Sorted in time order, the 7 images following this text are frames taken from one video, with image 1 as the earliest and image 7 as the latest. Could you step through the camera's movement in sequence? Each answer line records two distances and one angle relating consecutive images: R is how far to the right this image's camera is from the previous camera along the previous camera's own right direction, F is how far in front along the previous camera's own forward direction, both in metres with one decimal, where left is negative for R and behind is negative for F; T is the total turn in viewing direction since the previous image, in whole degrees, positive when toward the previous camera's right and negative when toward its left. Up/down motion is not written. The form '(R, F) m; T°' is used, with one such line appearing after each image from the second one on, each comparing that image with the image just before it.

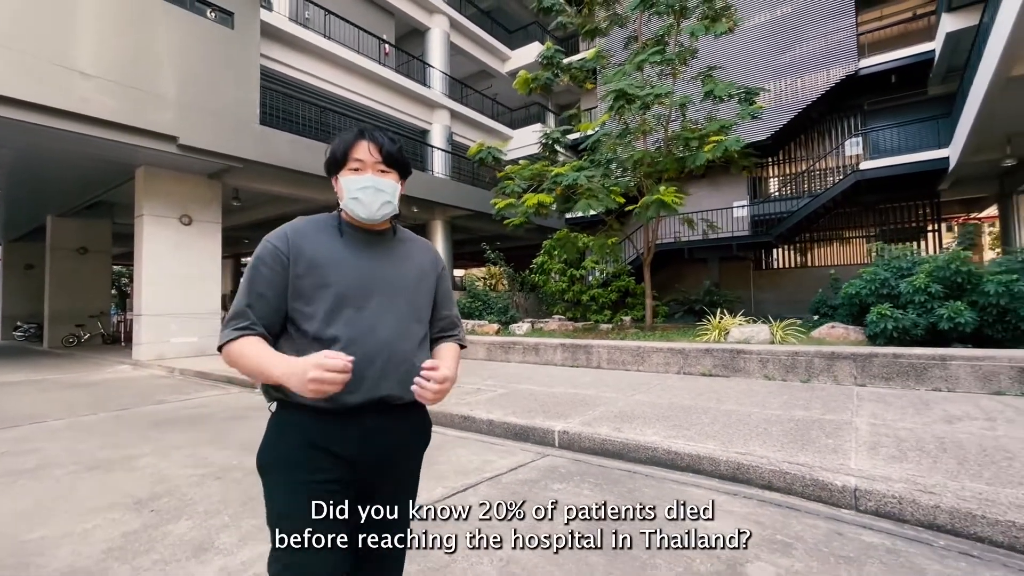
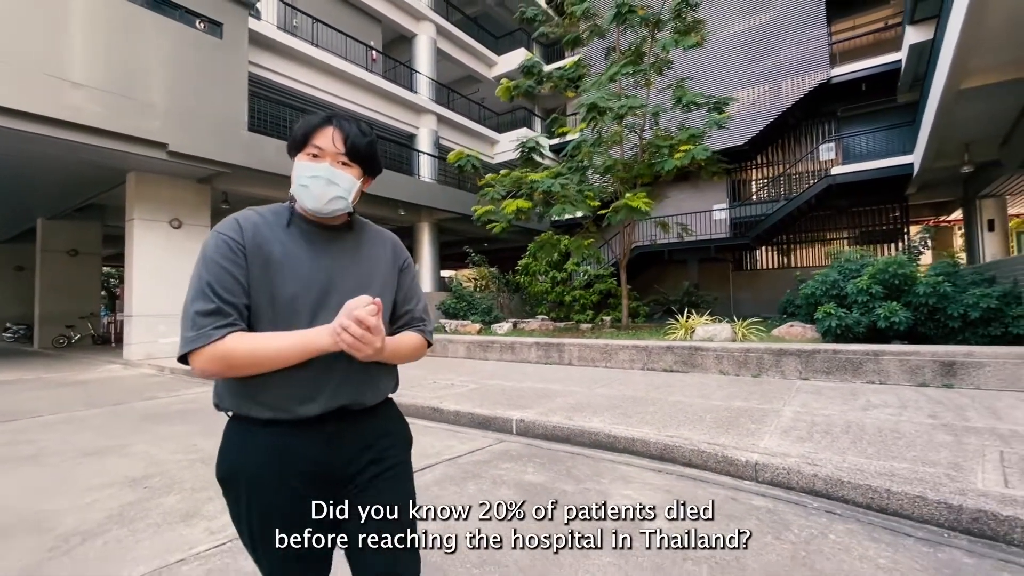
(+0.3, -0.4) m; +1°
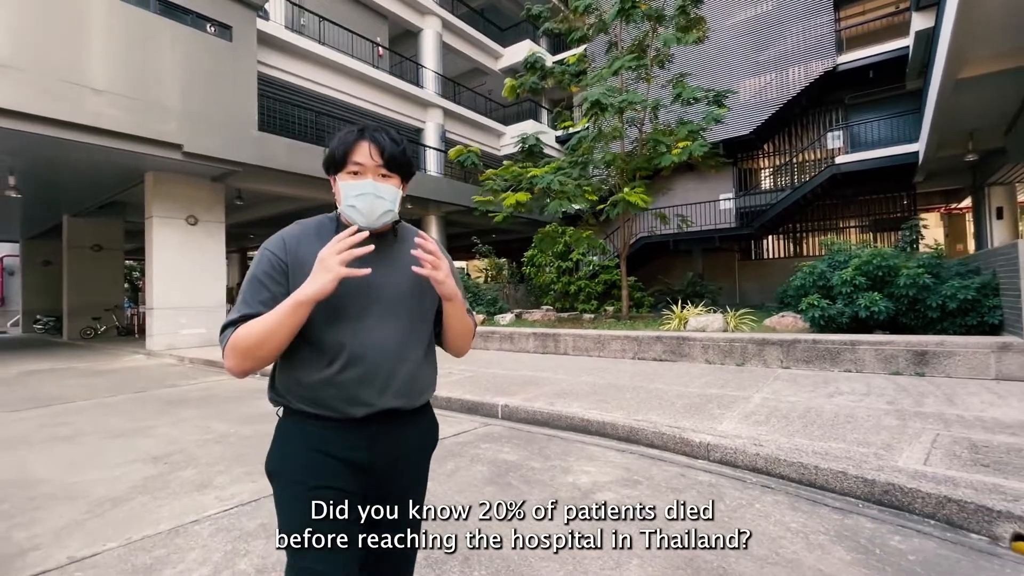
(+0.2, -0.3) m; -2°
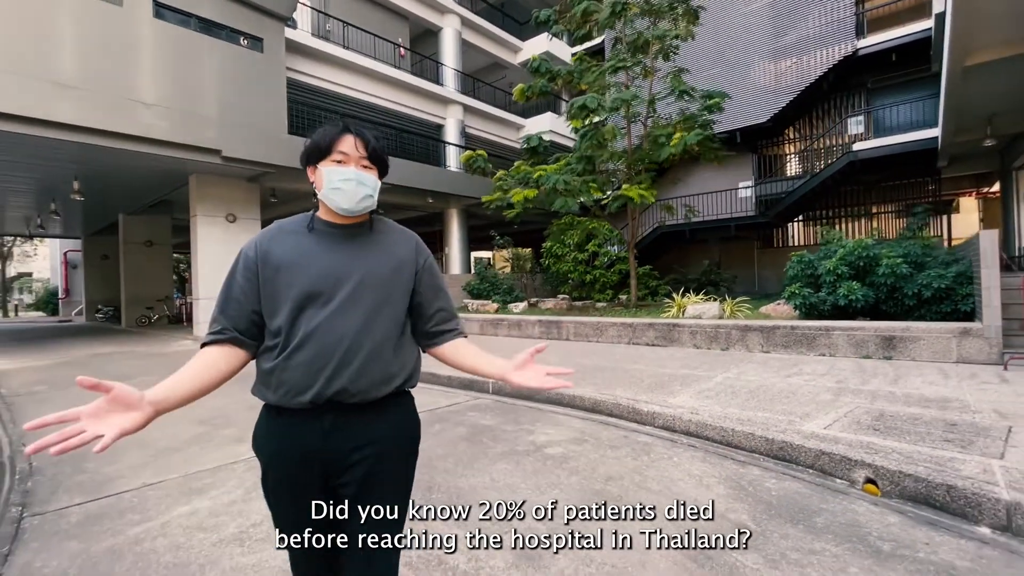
(+0.4, -0.6) m; -4°
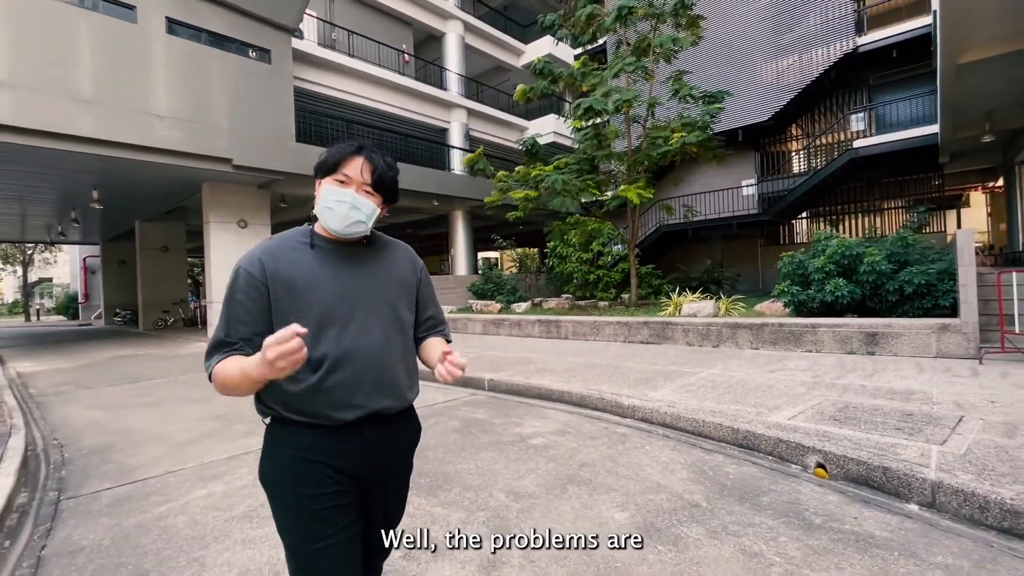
(+0.2, -0.3) m; -1°
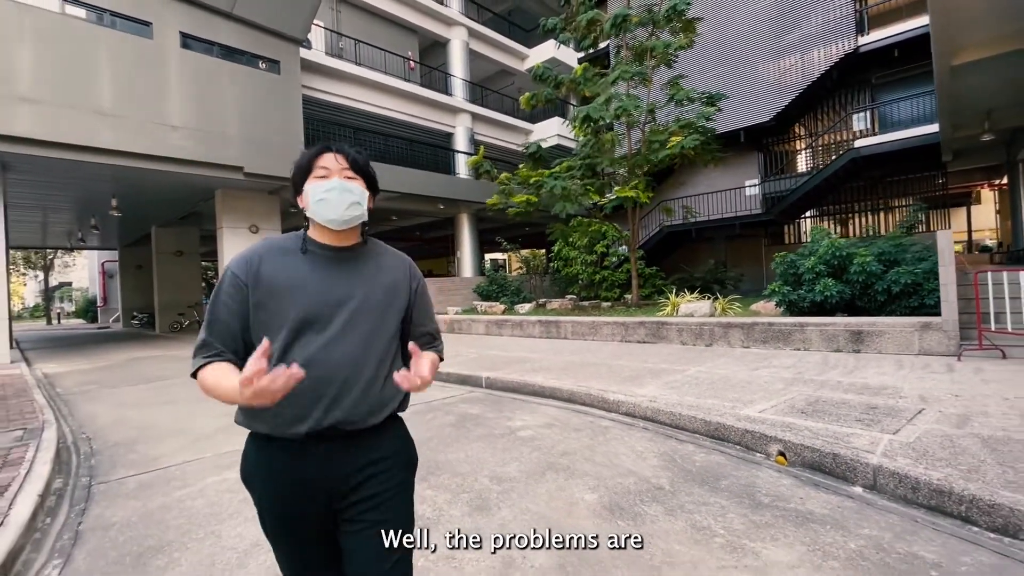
(+0.2, -0.2) m; -1°
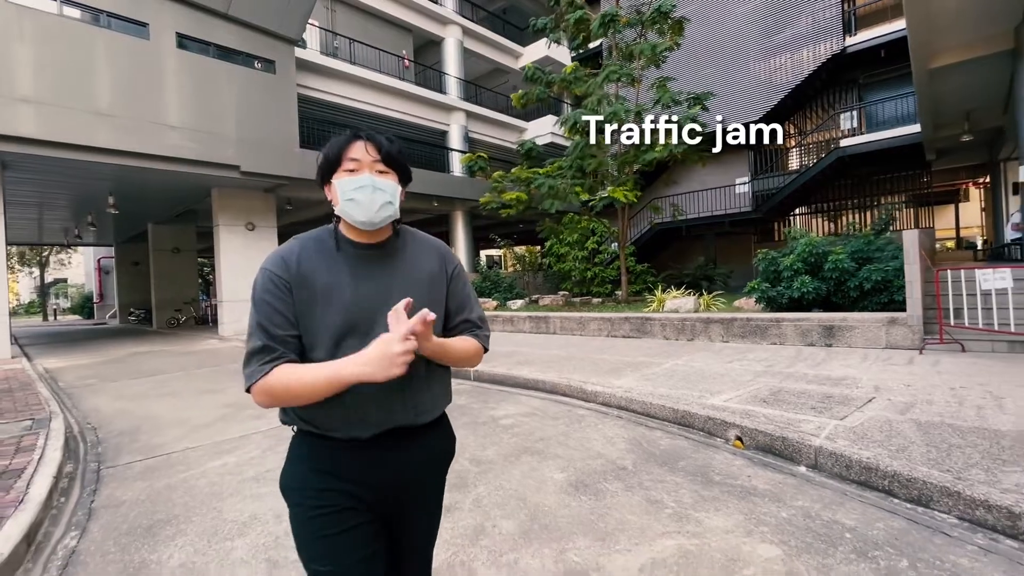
(+0.1, -0.2) m; 0°
